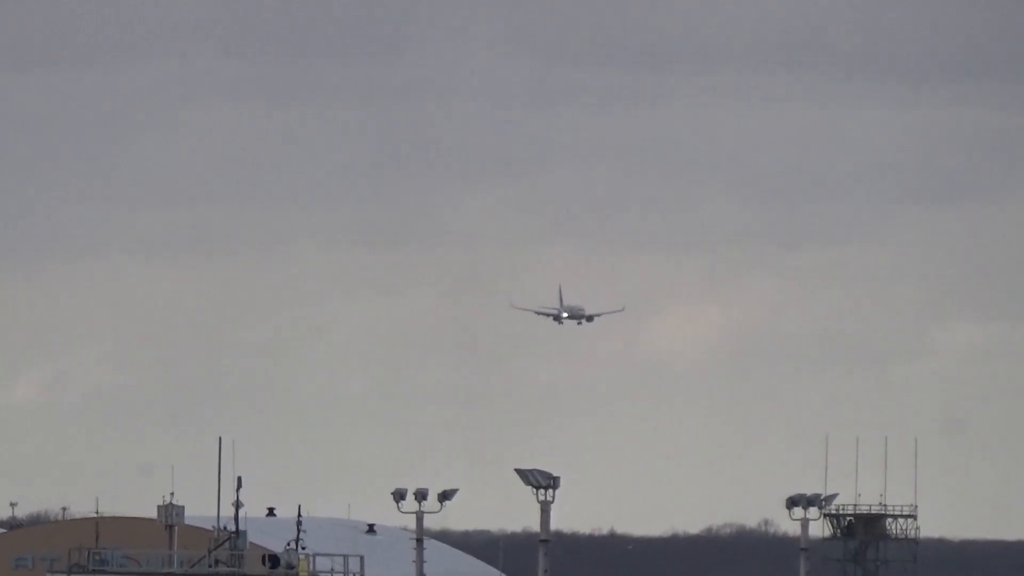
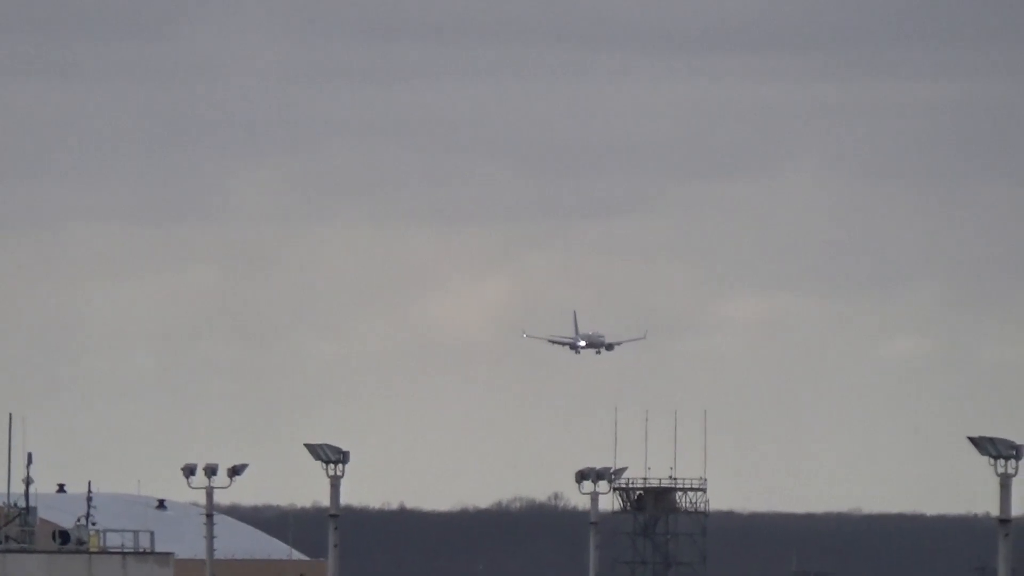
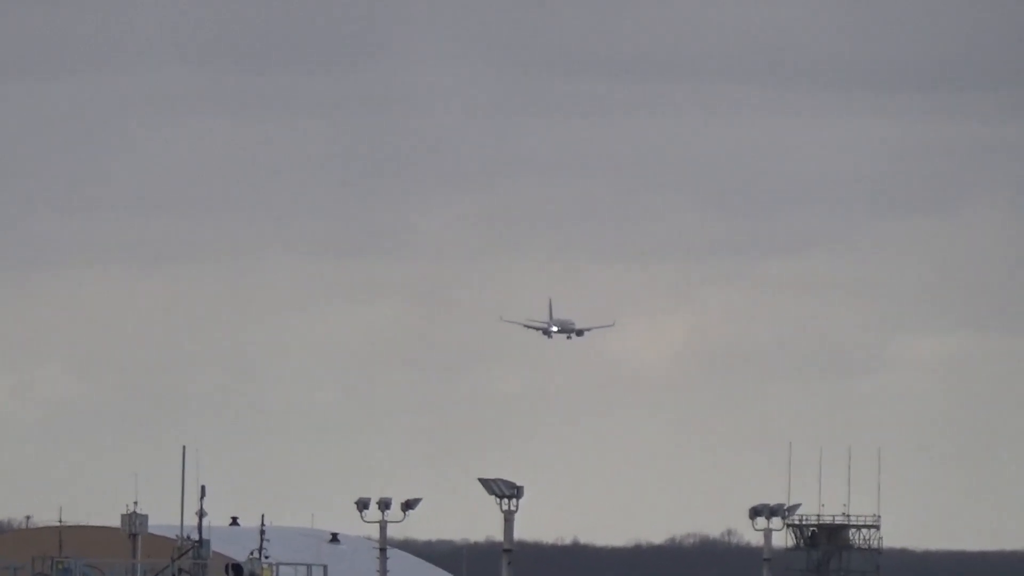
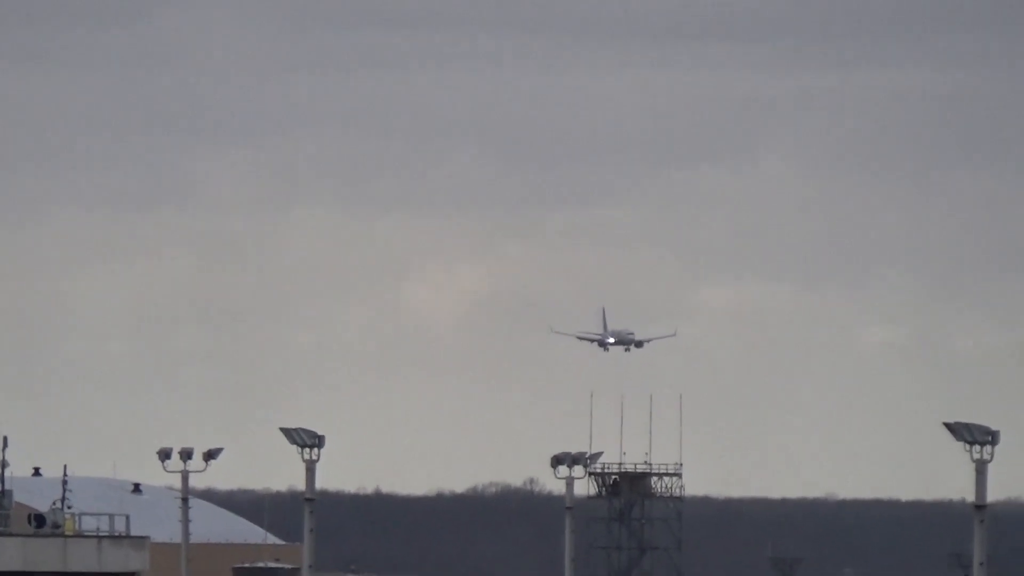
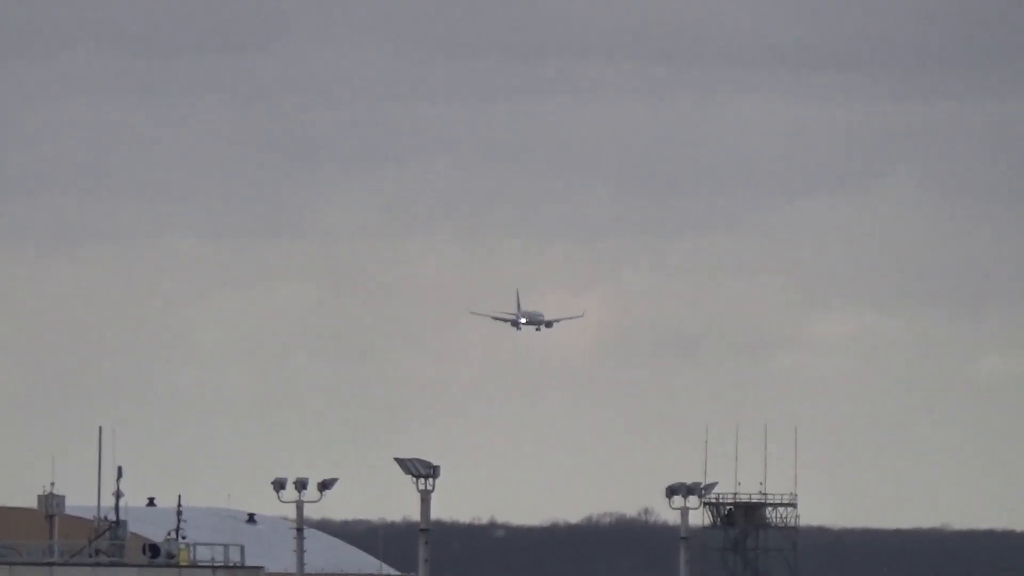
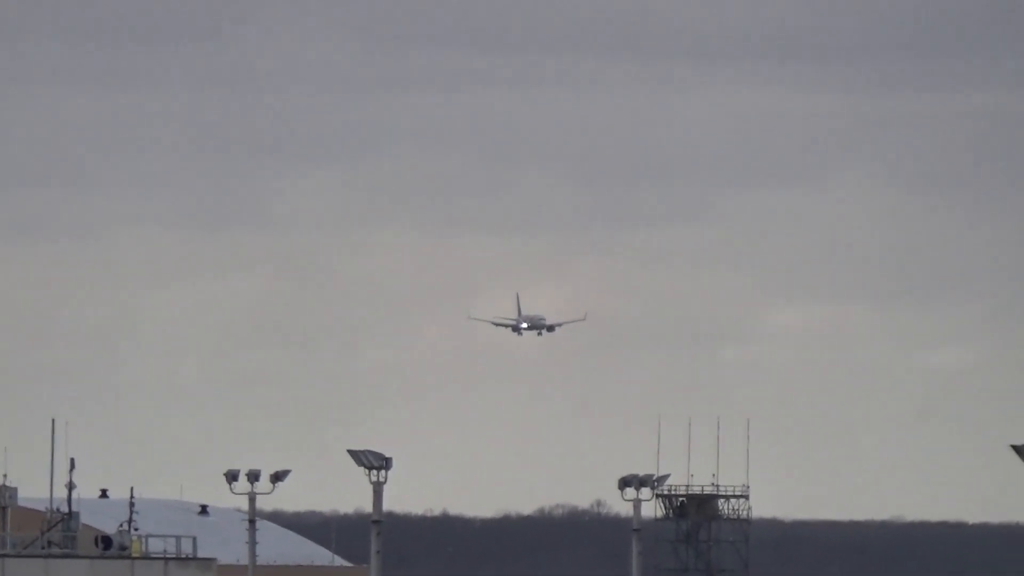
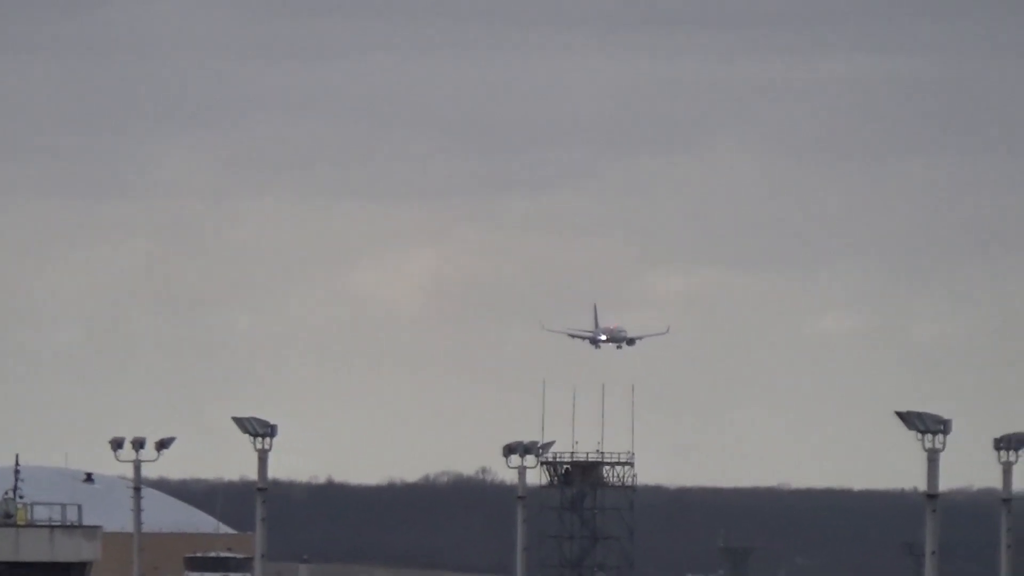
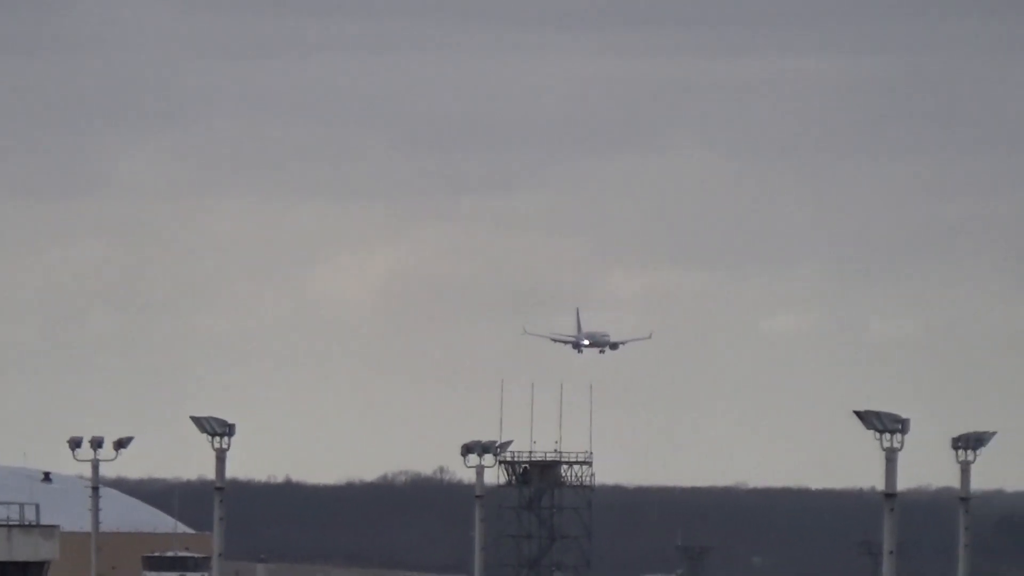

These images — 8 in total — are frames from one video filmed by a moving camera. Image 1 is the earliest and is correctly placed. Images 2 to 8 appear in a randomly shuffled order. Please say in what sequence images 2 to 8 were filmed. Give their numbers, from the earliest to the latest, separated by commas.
3, 5, 6, 2, 4, 7, 8
